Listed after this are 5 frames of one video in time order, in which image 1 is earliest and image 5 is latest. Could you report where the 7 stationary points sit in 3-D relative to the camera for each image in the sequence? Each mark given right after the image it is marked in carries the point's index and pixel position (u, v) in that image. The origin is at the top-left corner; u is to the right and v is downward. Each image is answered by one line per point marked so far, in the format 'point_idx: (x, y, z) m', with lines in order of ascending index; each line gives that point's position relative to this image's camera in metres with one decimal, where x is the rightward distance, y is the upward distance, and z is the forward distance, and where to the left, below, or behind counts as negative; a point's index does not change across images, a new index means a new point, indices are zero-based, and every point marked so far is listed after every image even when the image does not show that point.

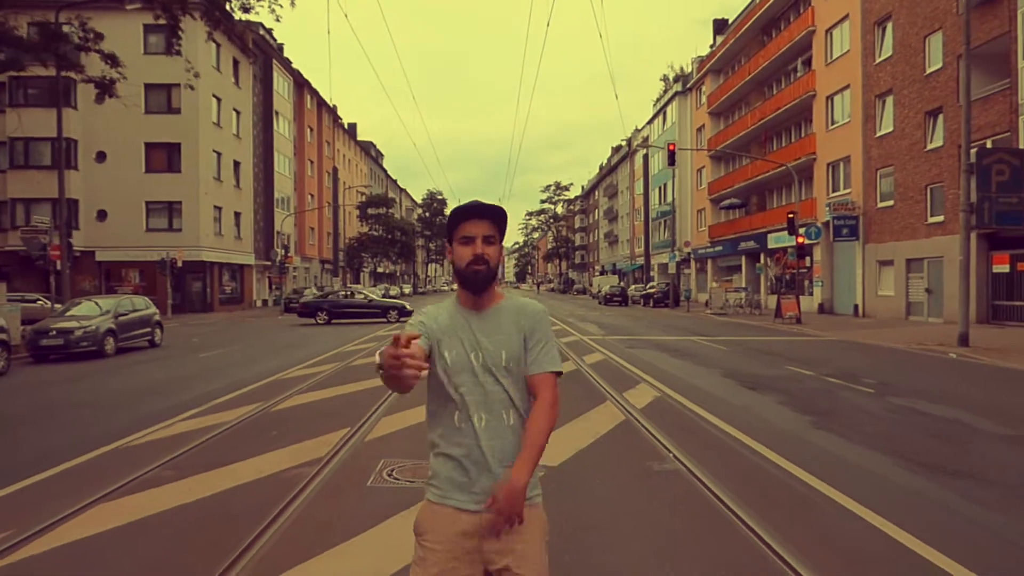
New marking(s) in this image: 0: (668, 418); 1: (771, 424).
0: (+1.7, -1.4, +8.1) m
1: (+2.7, -1.4, +7.8) m
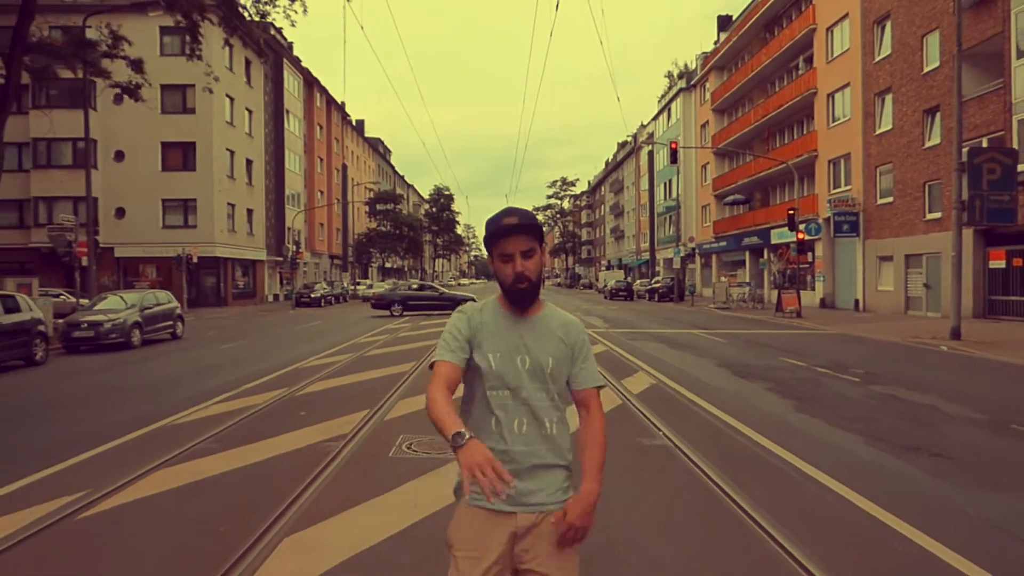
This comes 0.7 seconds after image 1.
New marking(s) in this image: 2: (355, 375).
0: (+1.8, -1.4, +8.8) m
1: (+2.8, -1.4, +8.4) m
2: (-2.4, -1.3, +10.9) m
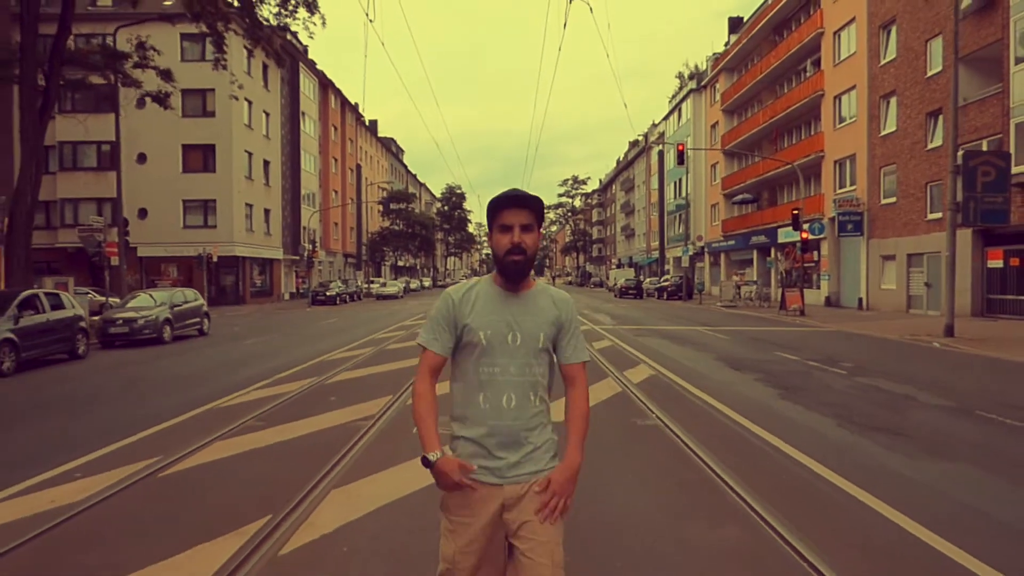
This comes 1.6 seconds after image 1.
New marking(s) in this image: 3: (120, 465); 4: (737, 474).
0: (+1.9, -1.3, +9.5) m
1: (+2.9, -1.4, +9.1) m
2: (-2.2, -1.3, +11.7) m
3: (-3.2, -1.4, +6.0) m
4: (+1.9, -1.5, +6.2) m
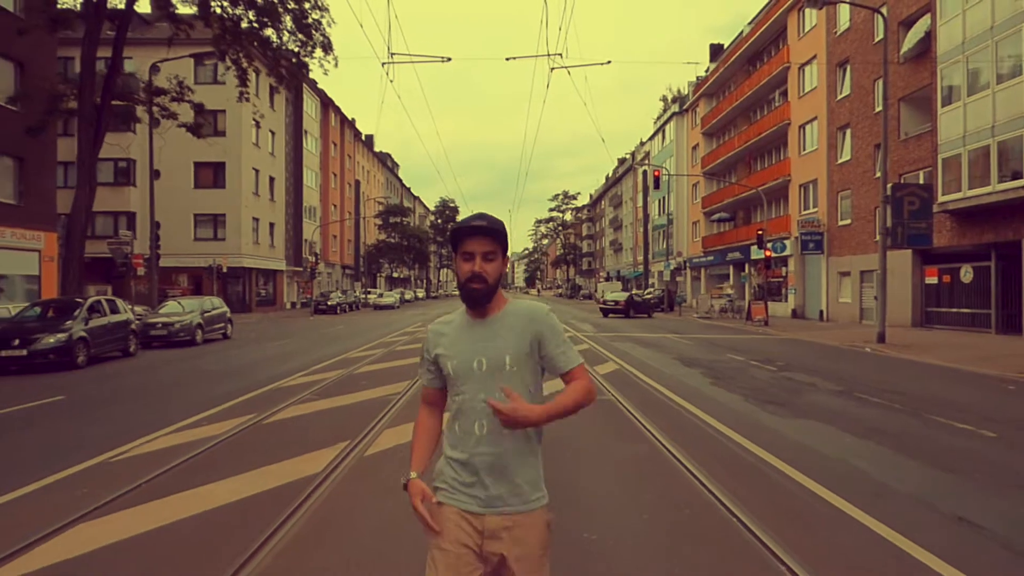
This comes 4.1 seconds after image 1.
0: (+1.8, -1.5, +12.0) m
1: (+2.8, -1.5, +11.7) m
2: (-2.4, -1.4, +14.2) m
3: (-3.3, -1.5, +8.5) m
4: (+1.8, -1.7, +8.7) m
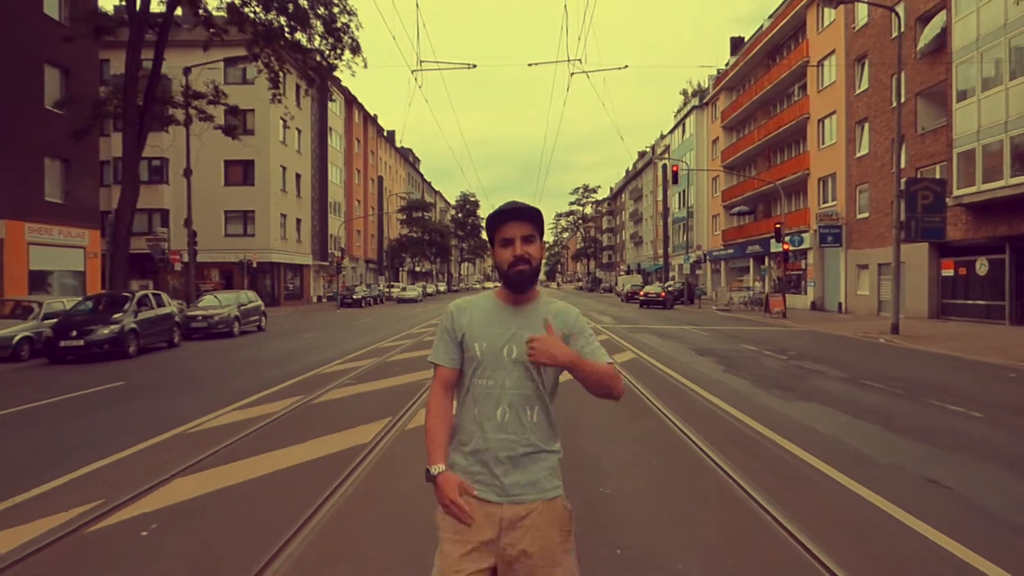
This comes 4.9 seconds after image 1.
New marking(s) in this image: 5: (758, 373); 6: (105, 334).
0: (+2.2, -1.4, +12.7) m
1: (+3.2, -1.4, +12.3) m
2: (-1.9, -1.3, +15.0) m
3: (-3.0, -1.5, +9.3) m
4: (+2.1, -1.6, +9.4) m
5: (+4.0, -1.4, +12.1) m
6: (-8.2, -0.9, +14.8) m
